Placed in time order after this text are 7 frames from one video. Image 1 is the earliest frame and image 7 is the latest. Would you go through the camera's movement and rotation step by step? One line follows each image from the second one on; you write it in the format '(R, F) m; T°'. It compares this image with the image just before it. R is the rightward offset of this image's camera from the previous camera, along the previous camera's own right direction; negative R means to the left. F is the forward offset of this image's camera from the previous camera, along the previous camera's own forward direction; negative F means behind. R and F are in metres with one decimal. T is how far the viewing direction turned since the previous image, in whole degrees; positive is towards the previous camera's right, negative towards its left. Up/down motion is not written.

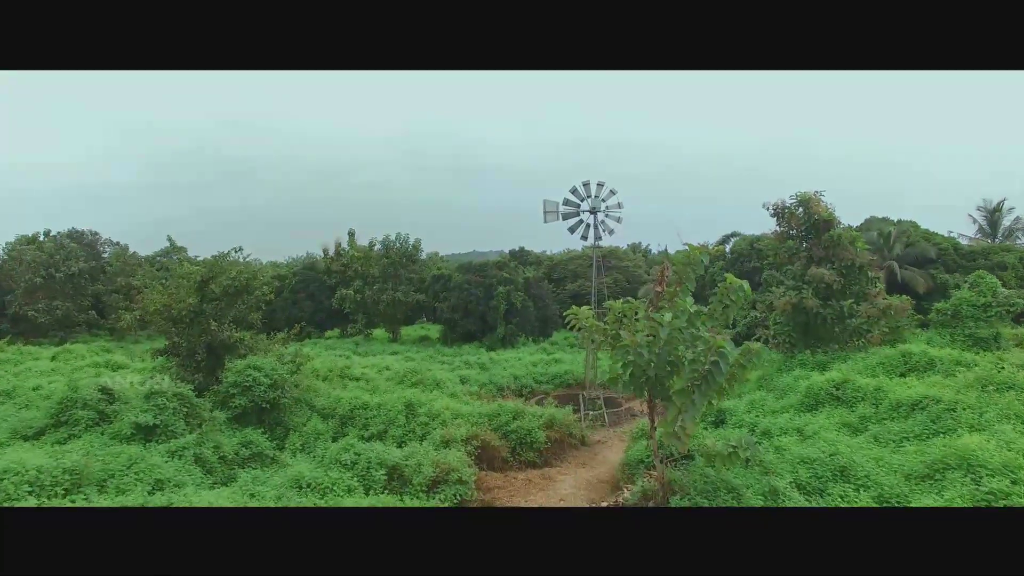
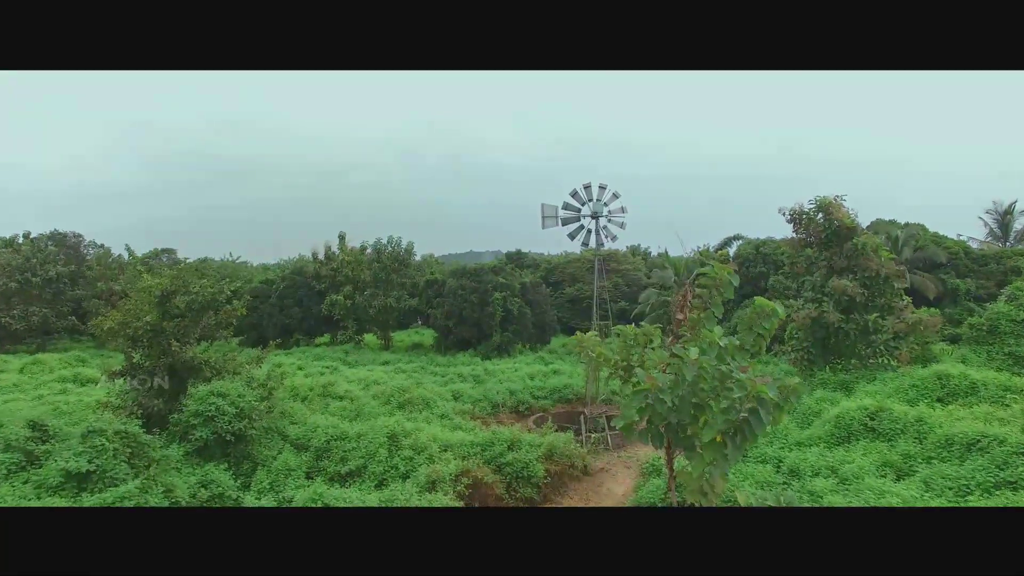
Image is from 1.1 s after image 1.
(0.0, +0.5) m; 0°
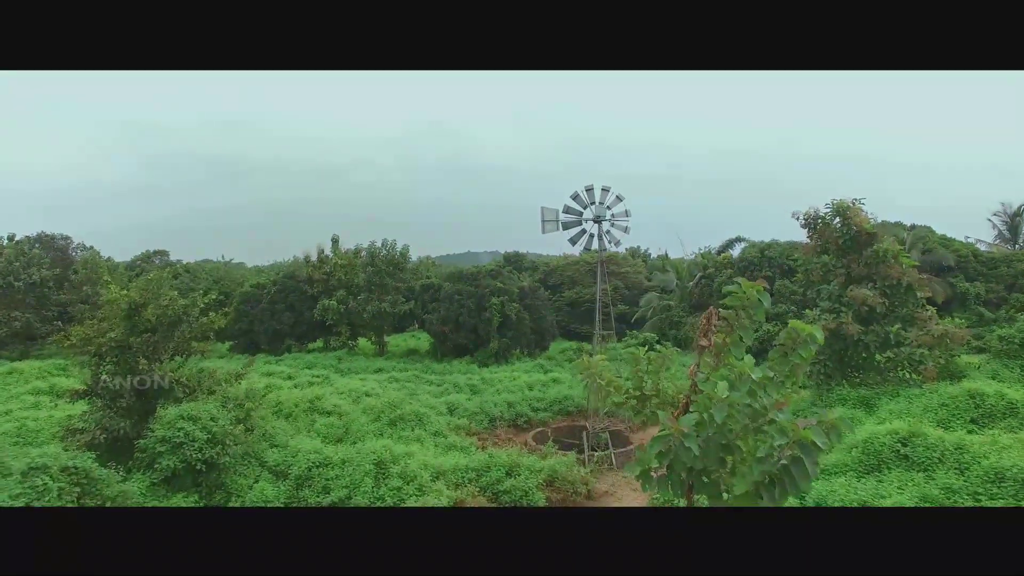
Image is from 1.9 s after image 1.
(0.0, +0.4) m; 0°
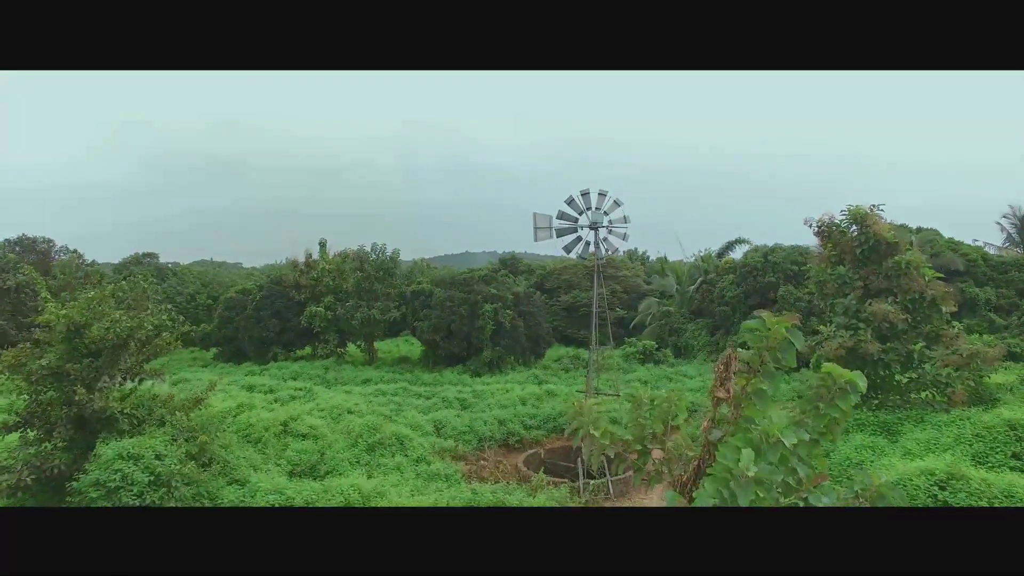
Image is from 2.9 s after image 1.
(+0.1, +0.4) m; 0°
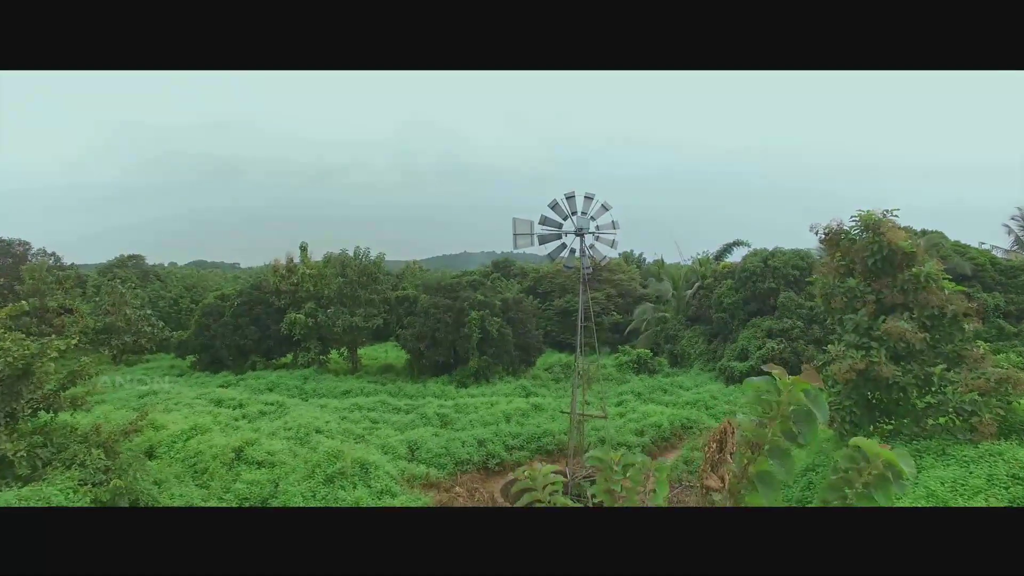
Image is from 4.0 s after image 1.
(+0.2, +0.5) m; 0°
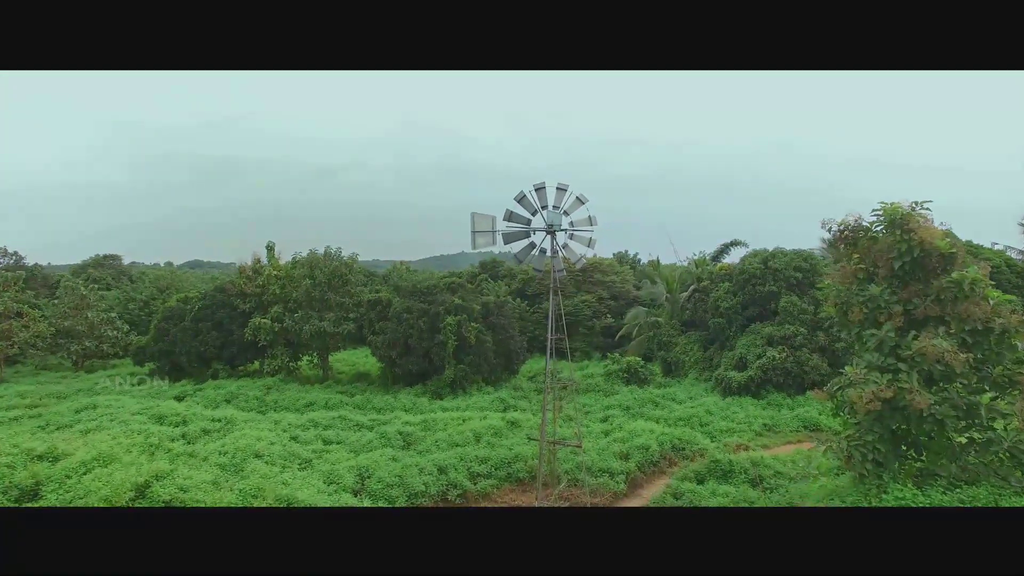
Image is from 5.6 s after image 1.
(+0.3, +0.8) m; 0°
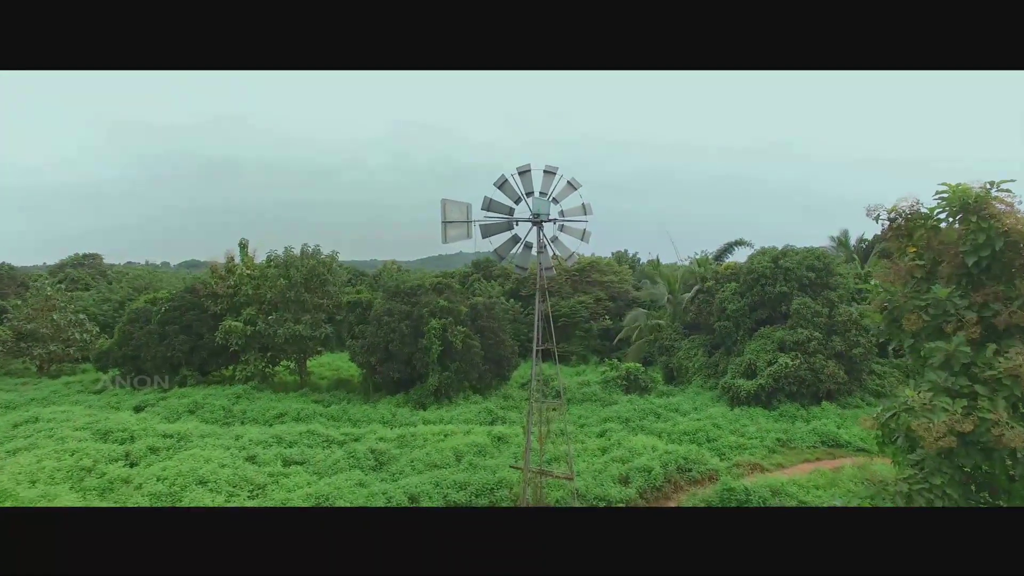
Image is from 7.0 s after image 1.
(+0.1, +0.8) m; 0°
